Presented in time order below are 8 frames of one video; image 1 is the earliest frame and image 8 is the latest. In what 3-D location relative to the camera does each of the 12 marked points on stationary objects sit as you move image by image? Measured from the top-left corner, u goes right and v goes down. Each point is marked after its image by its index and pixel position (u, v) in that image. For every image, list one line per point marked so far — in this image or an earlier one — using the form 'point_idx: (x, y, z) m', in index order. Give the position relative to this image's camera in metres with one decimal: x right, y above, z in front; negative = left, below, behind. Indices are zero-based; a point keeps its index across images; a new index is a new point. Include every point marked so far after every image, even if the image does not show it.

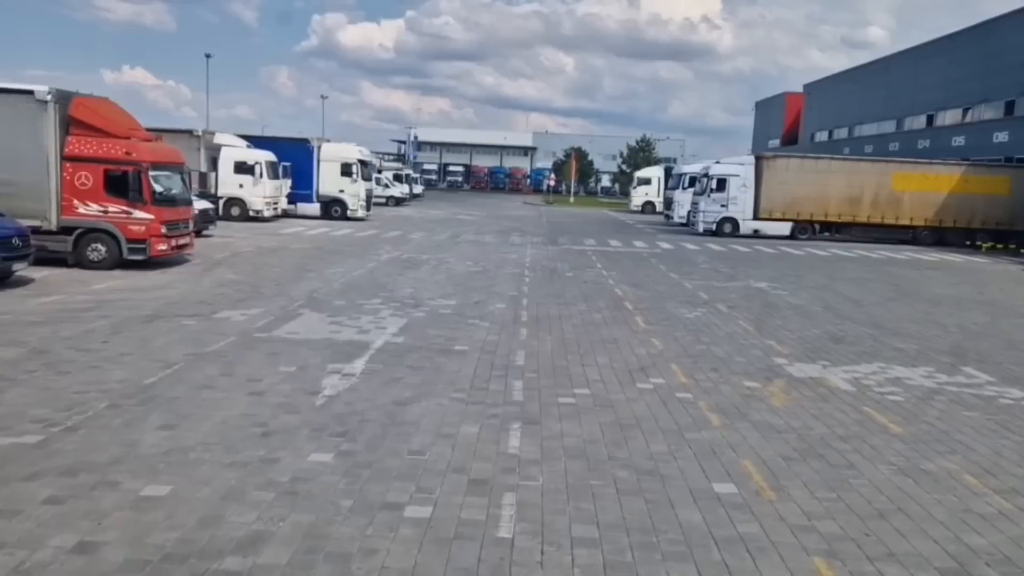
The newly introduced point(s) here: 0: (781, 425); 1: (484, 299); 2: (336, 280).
0: (+2.7, -1.4, +8.2) m
1: (-0.5, -0.2, +15.9) m
2: (-3.8, +0.2, +17.8) m
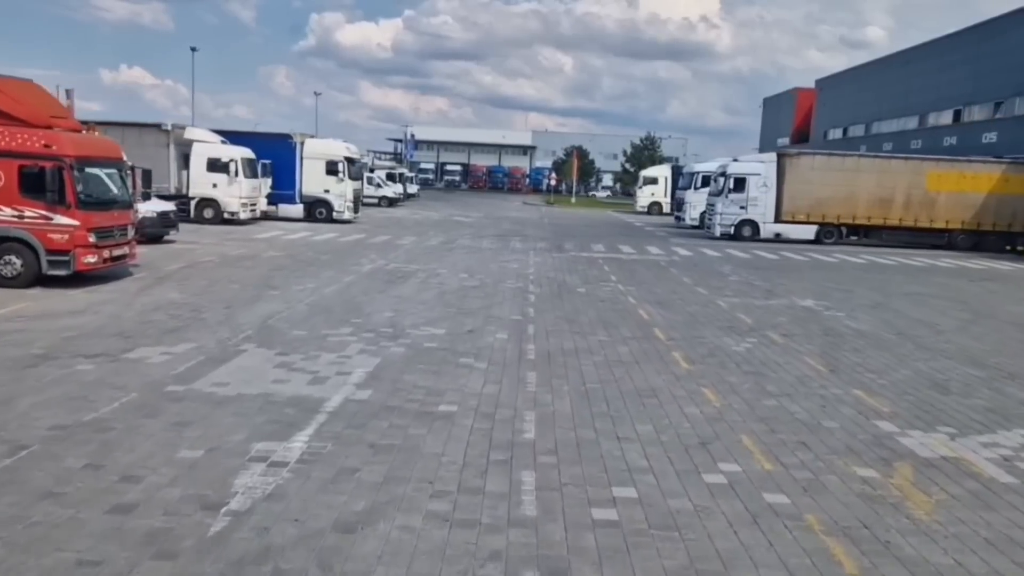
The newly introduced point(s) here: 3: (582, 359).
0: (+2.7, -1.7, +5.1) m
1: (-0.5, -0.6, +12.9) m
2: (-3.8, -0.2, +14.7) m
3: (+0.9, -0.9, +10.8) m
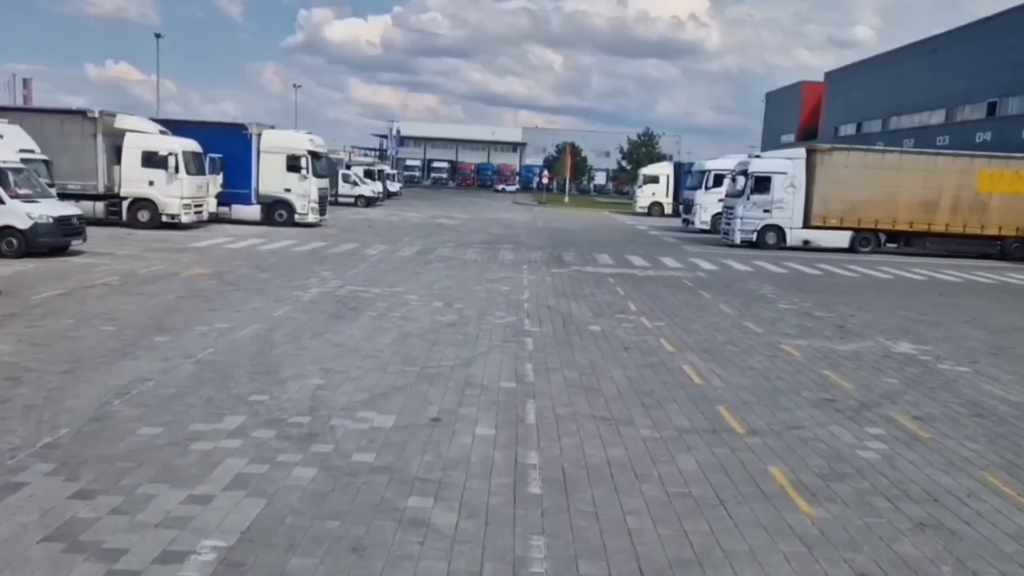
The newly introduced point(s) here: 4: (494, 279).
0: (+2.7, -2.4, +0.5) m
1: (-0.6, -1.2, +8.2) m
2: (-3.9, -0.8, +10.1) m
3: (+0.8, -1.5, +6.2) m
4: (-0.4, +0.2, +18.8) m
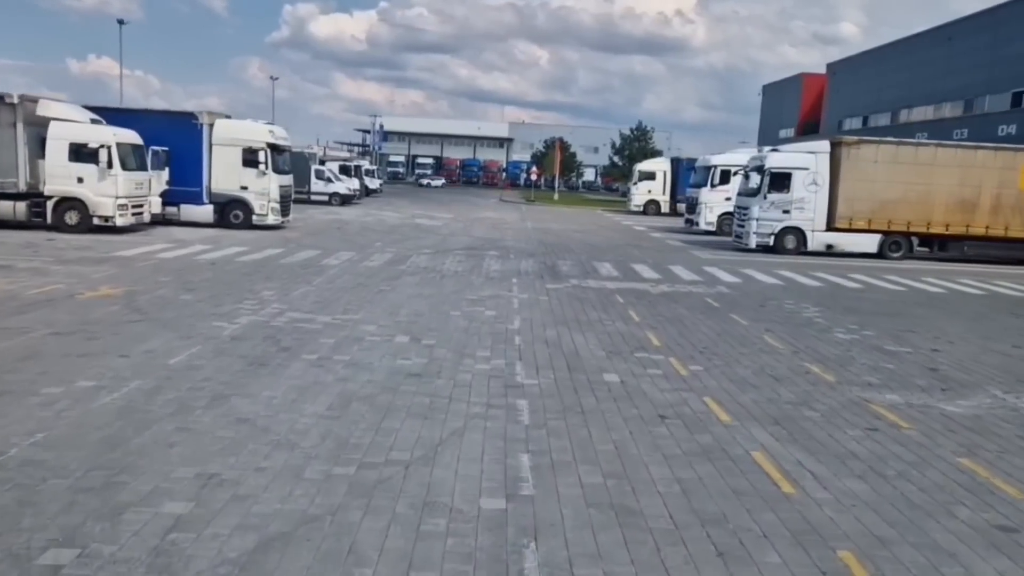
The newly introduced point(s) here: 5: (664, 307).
0: (+2.8, -2.8, -2.9) m
1: (-0.7, -1.6, +4.7) m
2: (-4.0, -1.2, +6.5) m
3: (+0.8, -2.0, +2.7) m
4: (-0.7, -0.2, +15.3) m
5: (+2.8, -0.3, +15.3) m
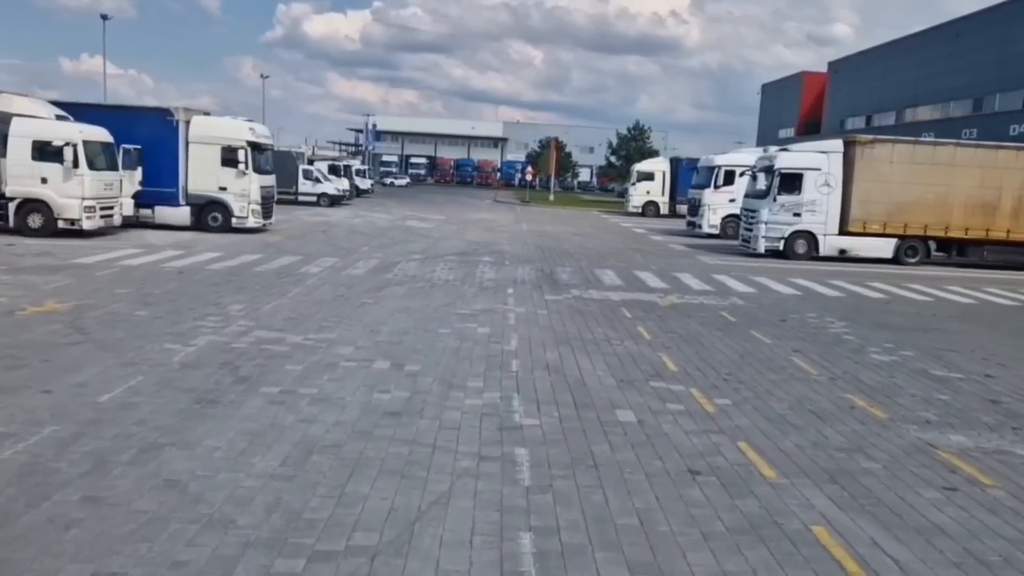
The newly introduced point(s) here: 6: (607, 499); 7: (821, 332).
0: (+2.8, -3.0, -4.4) m
1: (-0.7, -1.9, +3.2) m
2: (-4.0, -1.5, +5.0) m
3: (+0.8, -2.2, +1.3) m
4: (-0.7, -0.4, +13.7) m
5: (+2.8, -0.6, +13.9) m
6: (+0.7, -1.5, +6.0) m
7: (+5.0, -0.7, +13.3) m
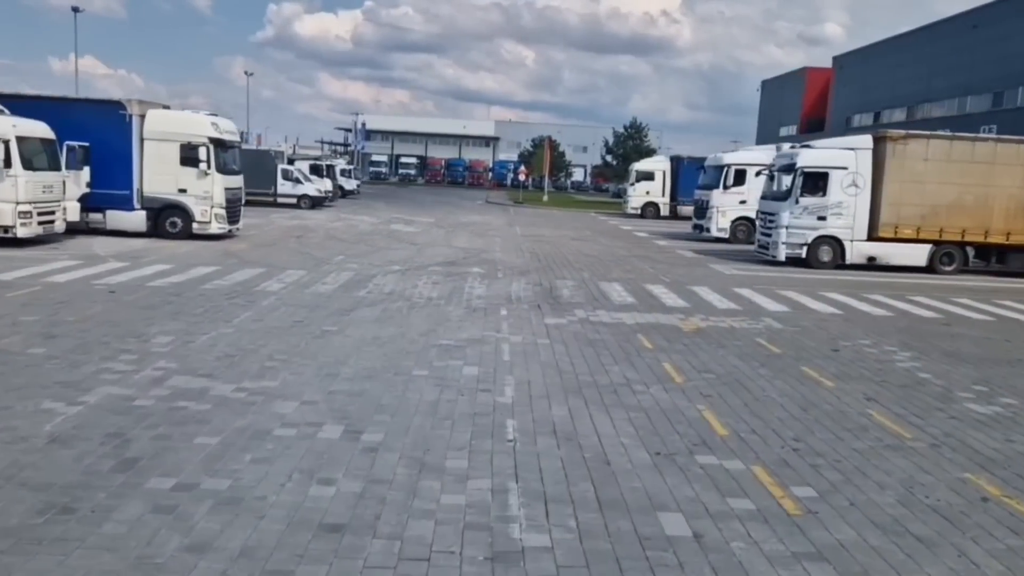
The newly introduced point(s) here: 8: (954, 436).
0: (+2.9, -3.4, -6.9) m
1: (-0.6, -2.2, +0.7) m
2: (-4.0, -1.8, +2.4) m
3: (+0.9, -2.6, -1.3) m
4: (-0.8, -0.8, +11.2) m
5: (+2.7, -0.9, +11.3) m
6: (+0.7, -1.9, +3.5) m
7: (+4.9, -1.1, +10.7) m
8: (+4.3, -1.4, +8.0) m
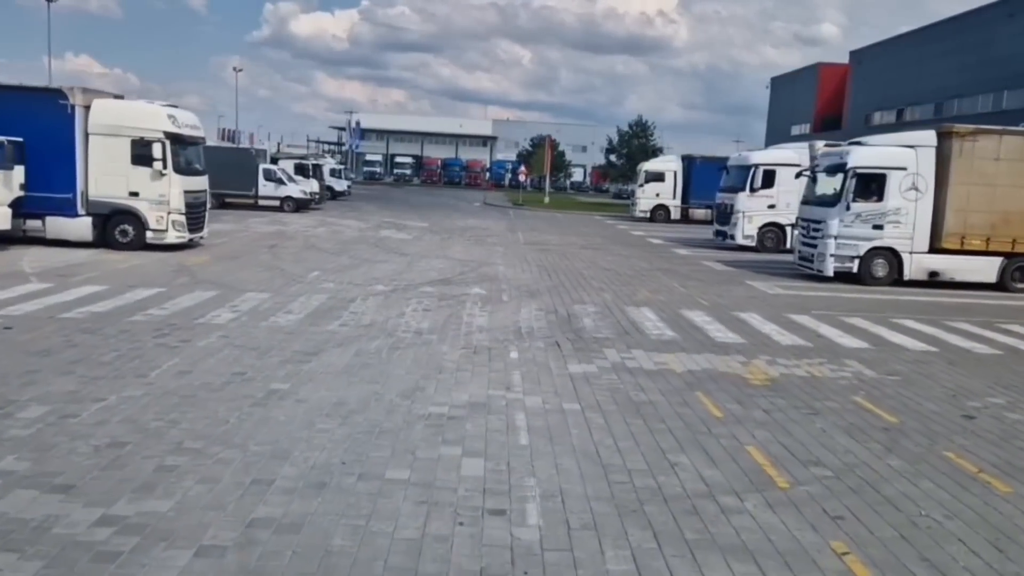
0: (+3.2, -3.9, -10.1) m
1: (-0.4, -2.7, -2.5) m
2: (-3.8, -2.3, -0.8) m
3: (+1.1, -3.0, -4.5) m
4: (-0.6, -1.2, +8.0) m
5: (+2.8, -1.4, +8.2) m
6: (+0.9, -2.3, +0.3) m
7: (+5.1, -1.5, +7.6) m
8: (+4.5, -1.9, +4.9) m
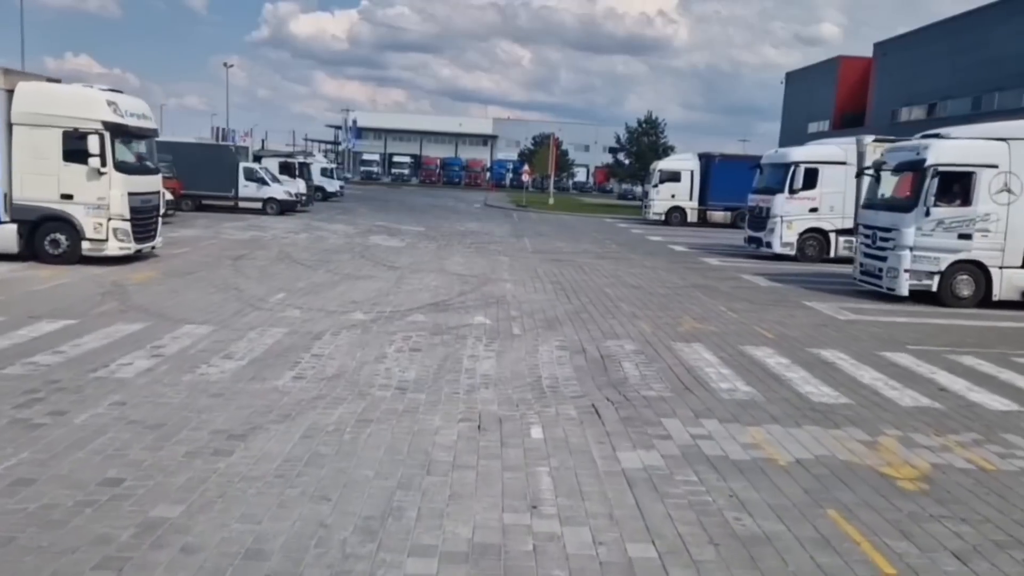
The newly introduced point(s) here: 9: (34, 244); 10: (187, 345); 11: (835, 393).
0: (+3.4, -4.3, -13.4) m
1: (-0.2, -3.1, -5.9) m
2: (-3.6, -2.7, -4.1) m
3: (+1.3, -3.4, -7.8) m
4: (-0.4, -1.7, +4.7) m
5: (+3.0, -1.8, +4.8) m
6: (+1.1, -2.8, -3.0) m
7: (+5.3, -2.0, +4.2) m
8: (+4.7, -2.3, +1.5) m
9: (-9.7, +0.9, +16.8) m
10: (-4.0, -0.7, +10.3) m
11: (+3.6, -1.2, +9.2) m
